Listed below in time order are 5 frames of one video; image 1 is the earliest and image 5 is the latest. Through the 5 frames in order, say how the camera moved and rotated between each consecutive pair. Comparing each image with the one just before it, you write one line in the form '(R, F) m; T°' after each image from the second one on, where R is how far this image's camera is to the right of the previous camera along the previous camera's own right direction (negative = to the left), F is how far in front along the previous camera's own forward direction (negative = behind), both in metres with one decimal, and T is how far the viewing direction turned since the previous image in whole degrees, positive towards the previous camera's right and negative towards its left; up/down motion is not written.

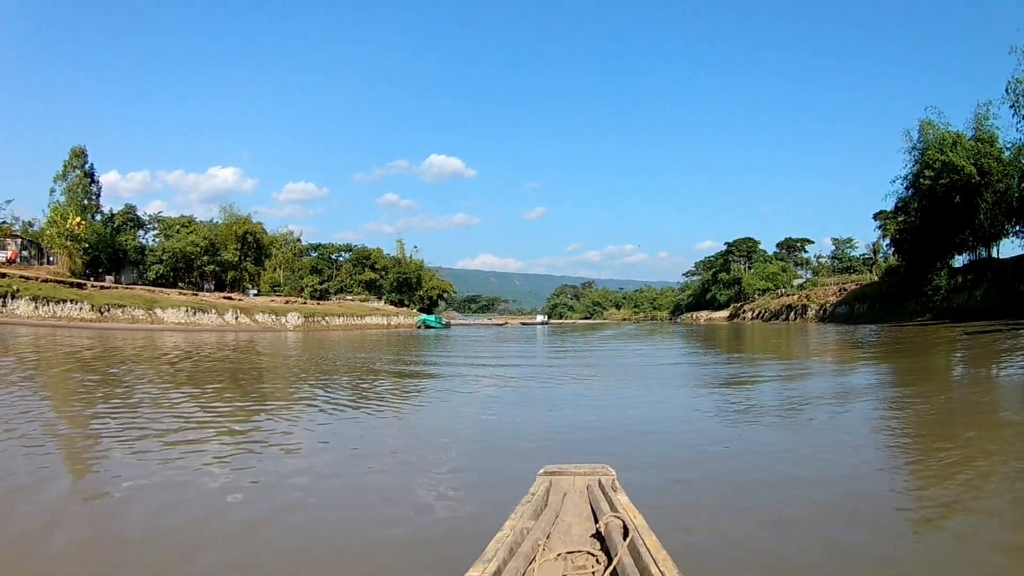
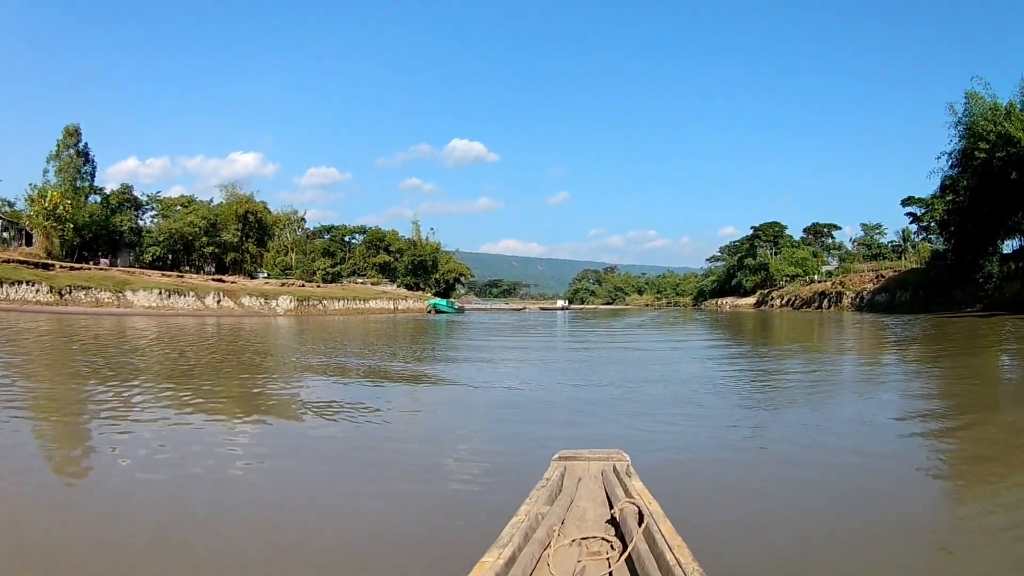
(+0.4, +1.5) m; -2°
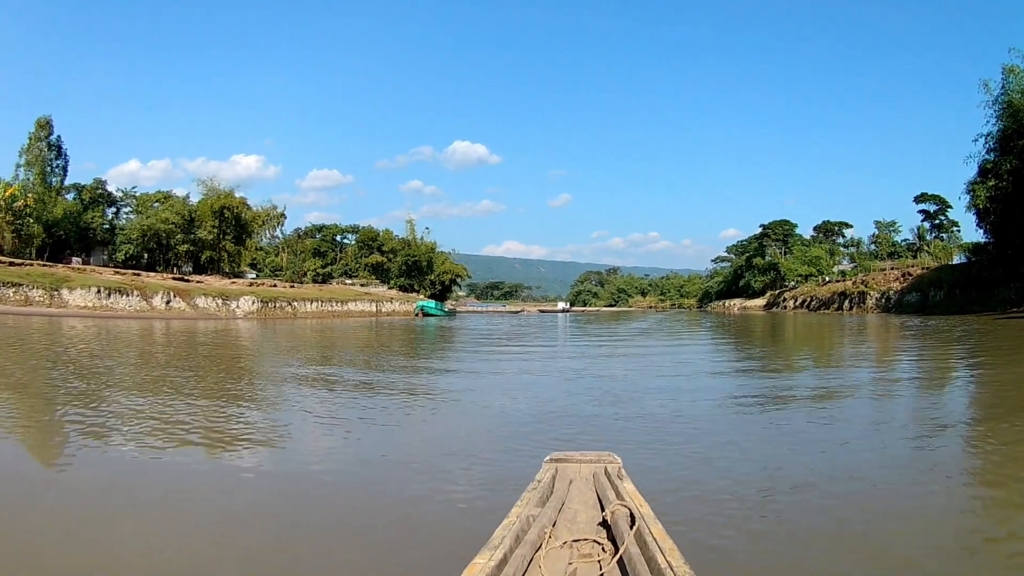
(+0.2, +1.9) m; 0°
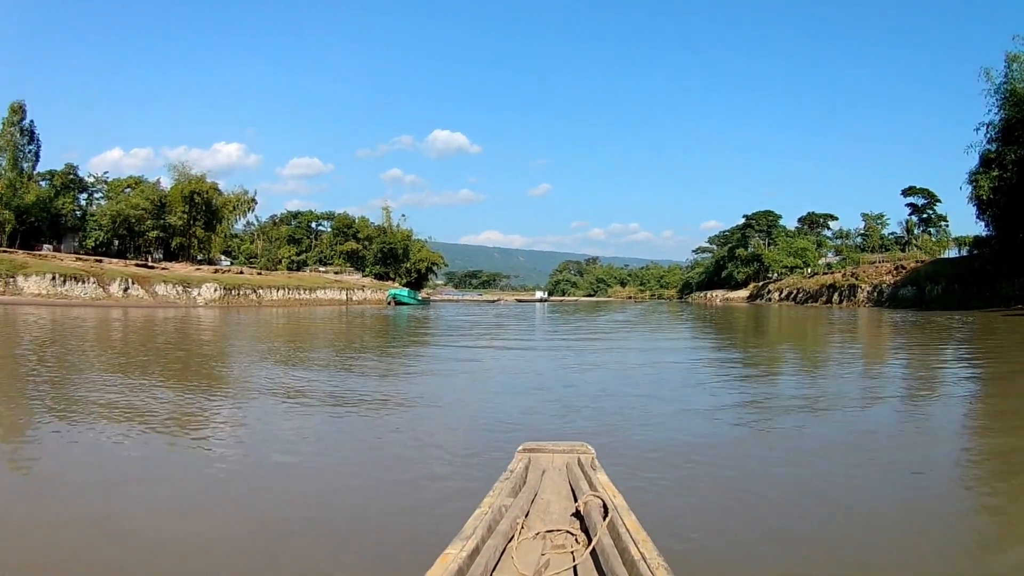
(-0.1, +0.8) m; +2°
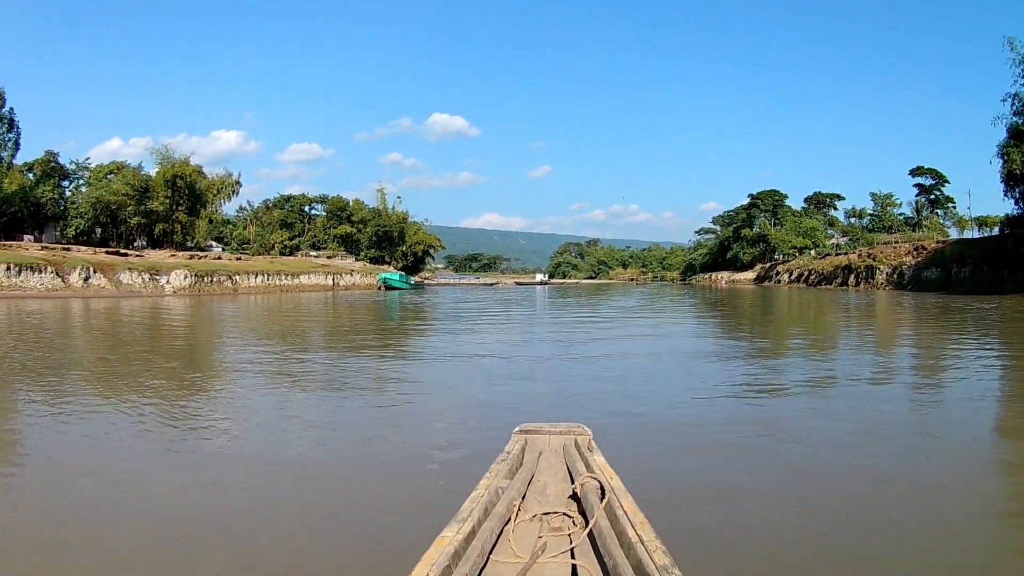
(+0.1, +1.1) m; 0°
